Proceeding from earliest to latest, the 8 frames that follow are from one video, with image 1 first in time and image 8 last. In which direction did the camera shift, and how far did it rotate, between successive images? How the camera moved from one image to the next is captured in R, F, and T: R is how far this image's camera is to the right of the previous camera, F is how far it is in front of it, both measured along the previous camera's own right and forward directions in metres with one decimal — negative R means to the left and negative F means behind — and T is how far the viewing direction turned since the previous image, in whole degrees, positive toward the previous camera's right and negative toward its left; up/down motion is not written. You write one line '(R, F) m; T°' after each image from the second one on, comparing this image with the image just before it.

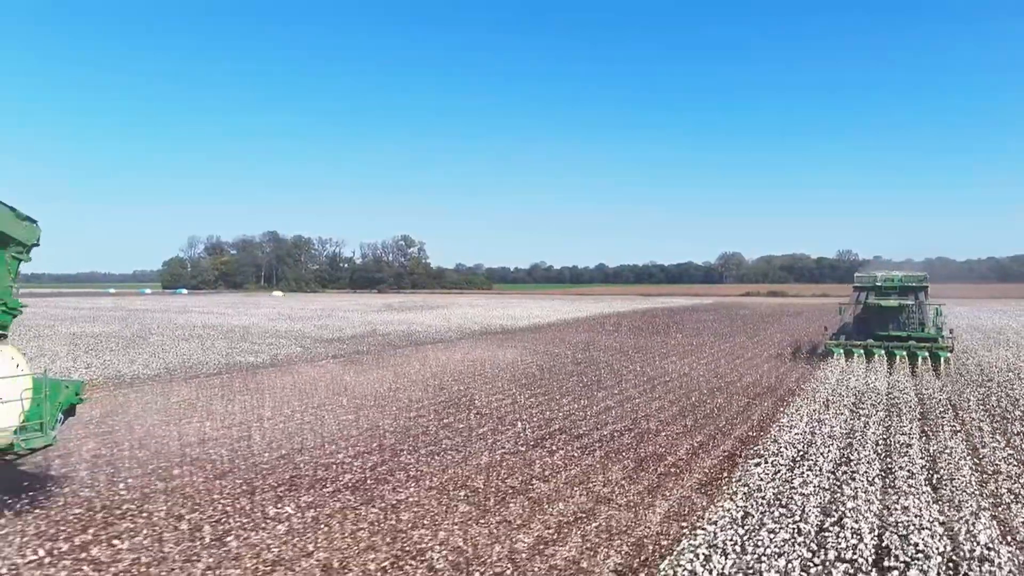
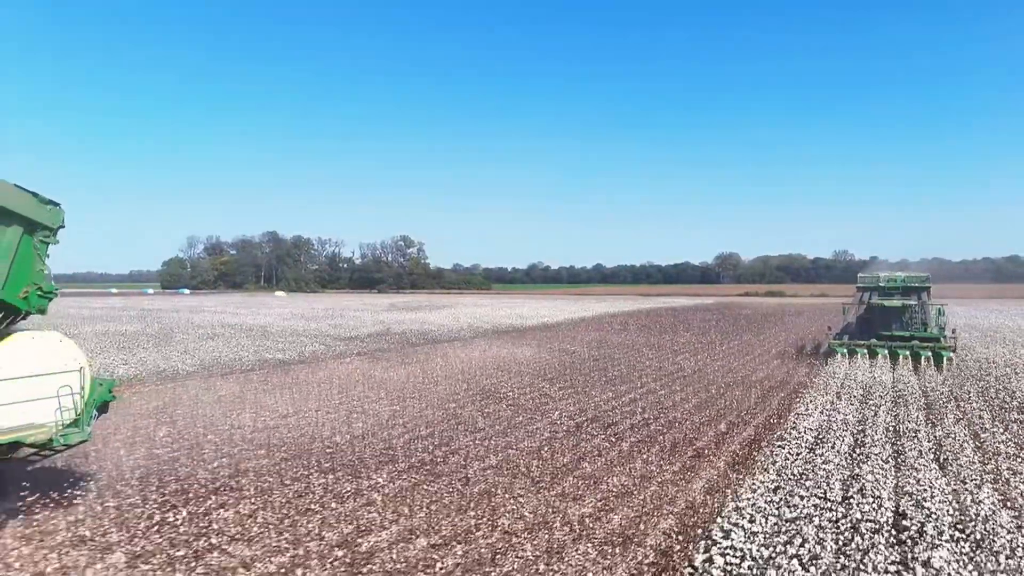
(-0.8, -1.1) m; 0°
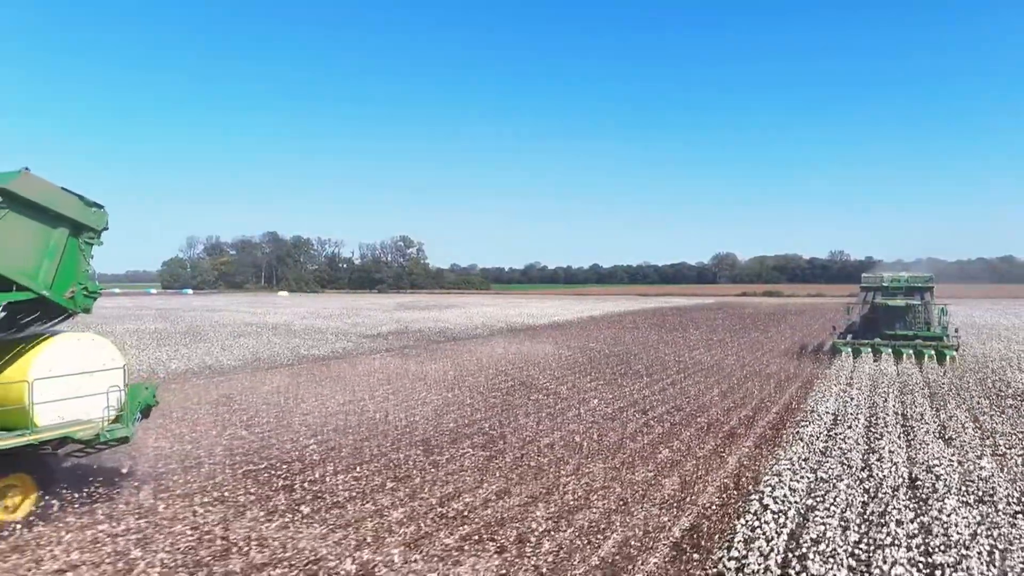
(-1.0, -1.4) m; 0°
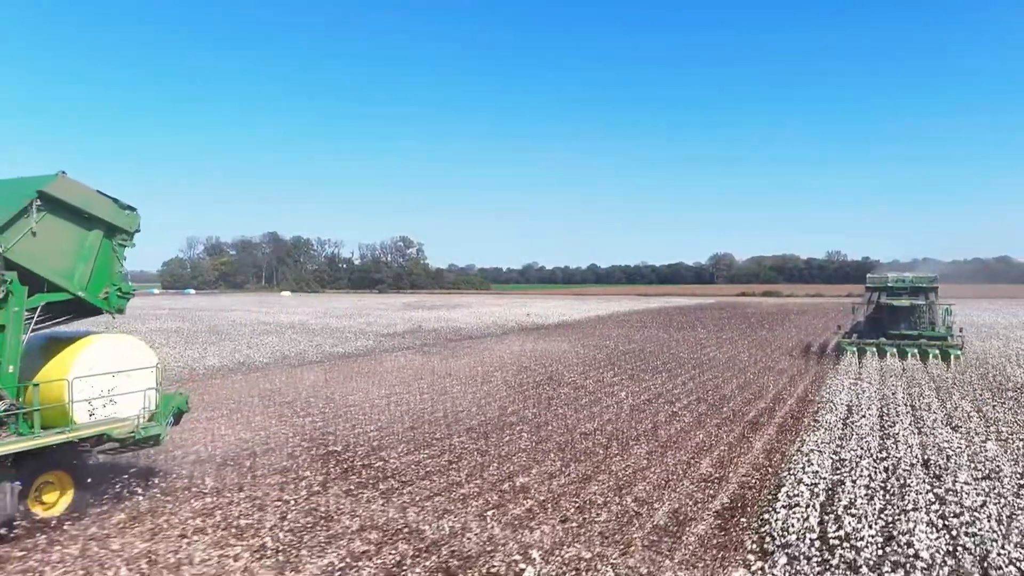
(-0.8, -1.0) m; 0°
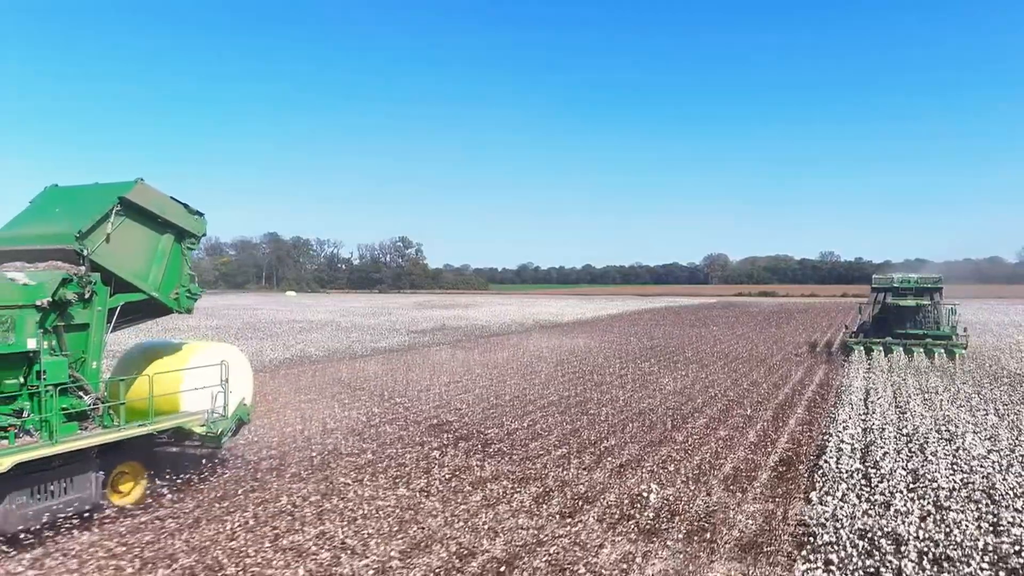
(-1.6, -2.1) m; 0°
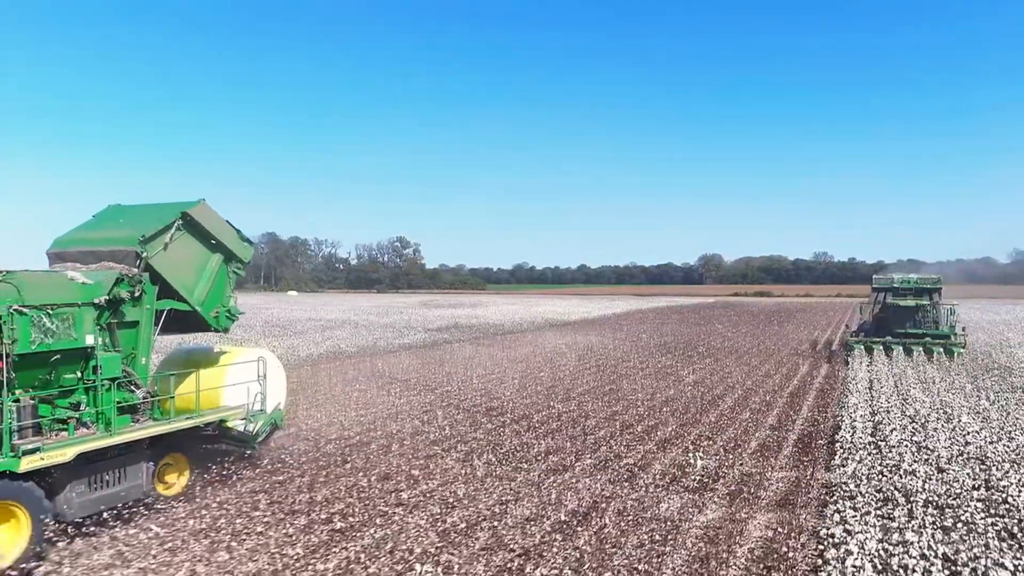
(-1.1, -1.6) m; 0°
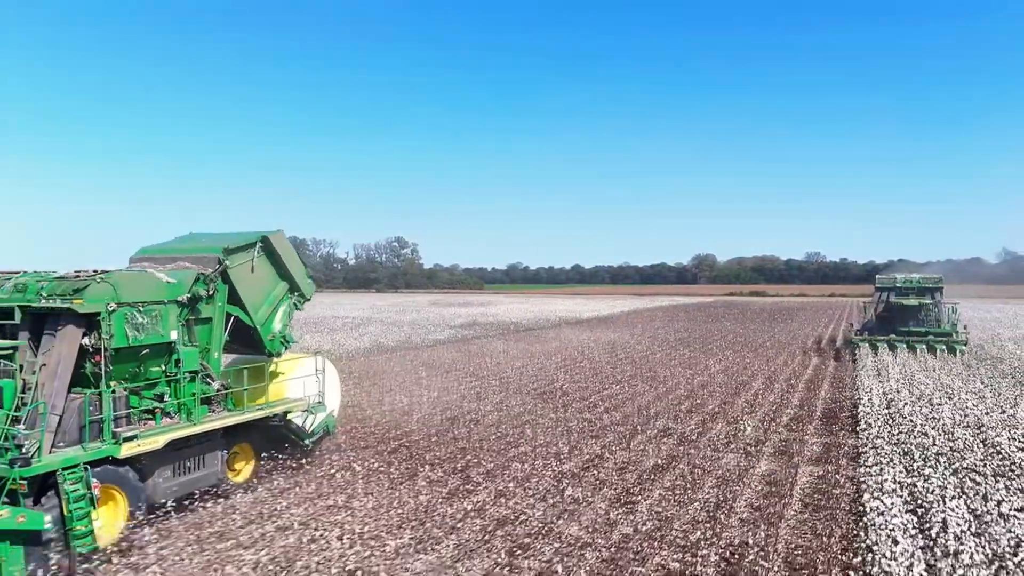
(-1.6, -2.2) m; +1°
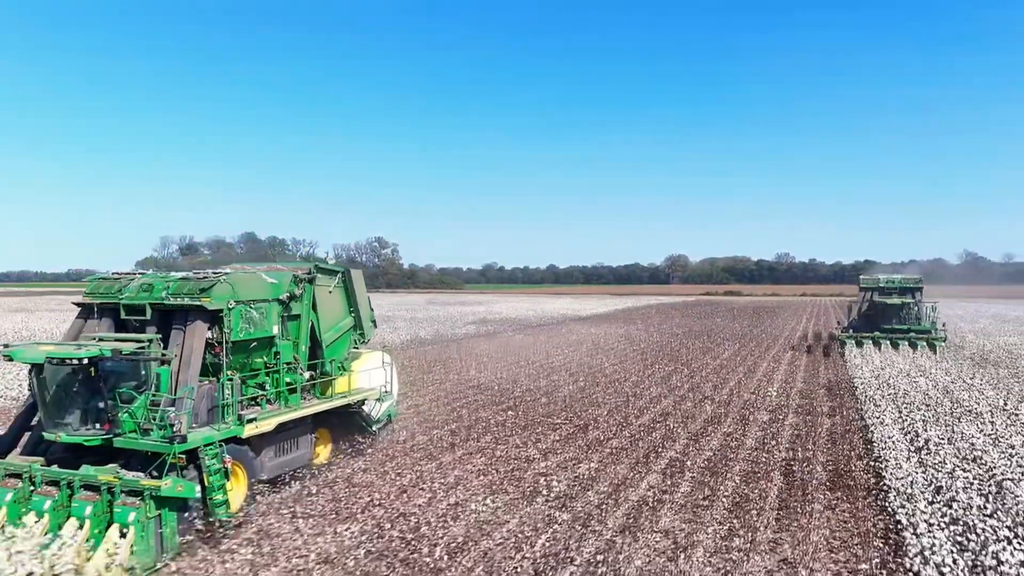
(-2.6, -3.7) m; +2°
